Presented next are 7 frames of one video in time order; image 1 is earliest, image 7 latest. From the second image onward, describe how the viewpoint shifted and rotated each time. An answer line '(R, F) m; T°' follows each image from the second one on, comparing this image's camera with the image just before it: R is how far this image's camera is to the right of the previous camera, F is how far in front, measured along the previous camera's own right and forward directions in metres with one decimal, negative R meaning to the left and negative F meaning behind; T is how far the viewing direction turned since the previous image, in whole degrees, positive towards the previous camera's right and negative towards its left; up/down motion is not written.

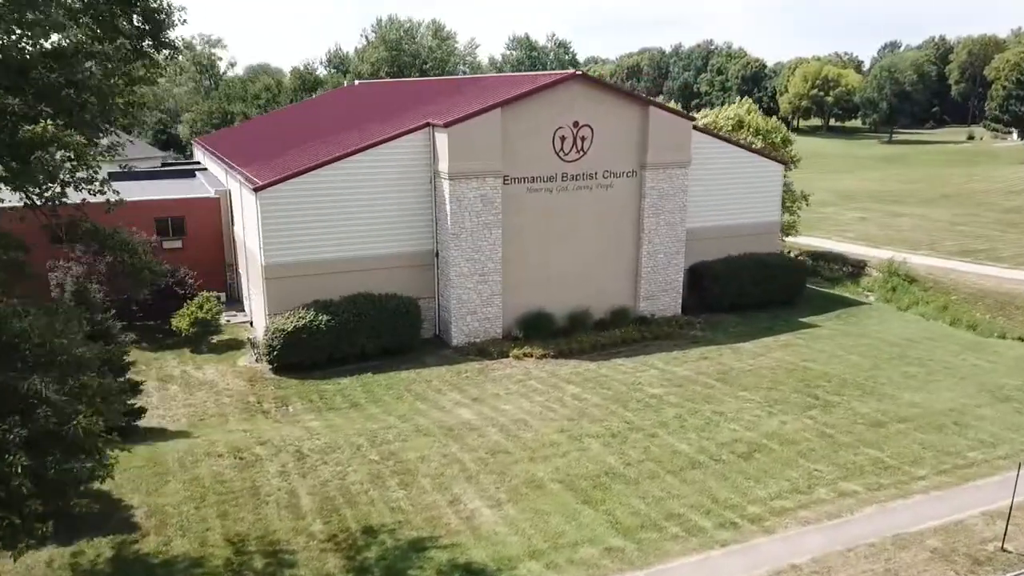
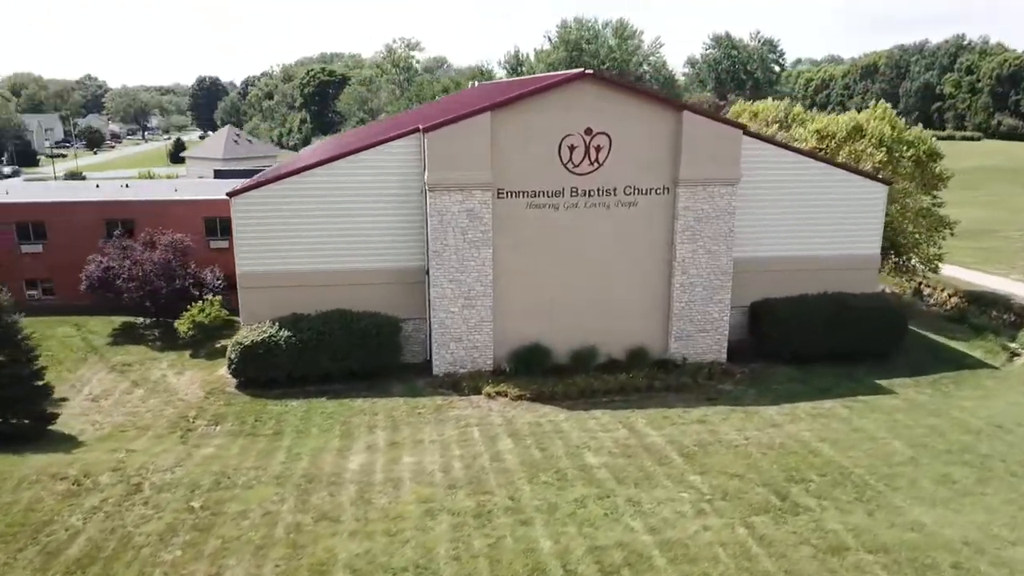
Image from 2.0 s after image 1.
(+5.6, +3.4) m; -16°
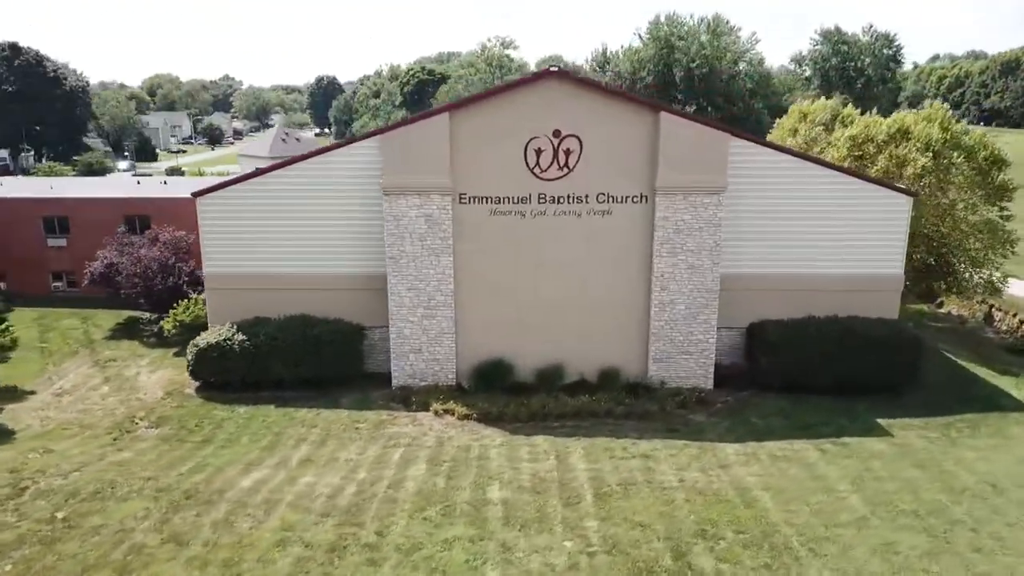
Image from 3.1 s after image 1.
(+3.5, +1.5) m; -8°
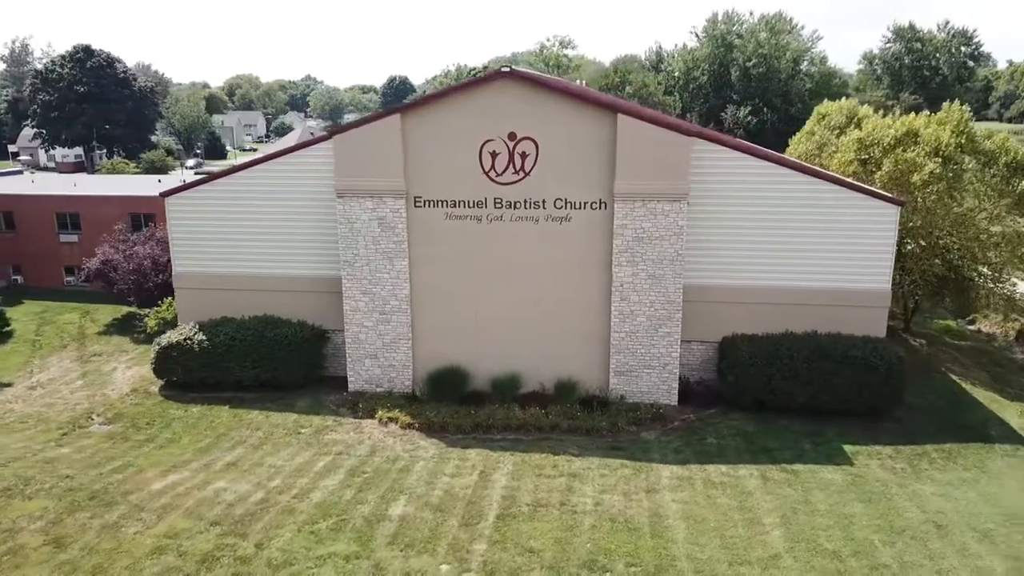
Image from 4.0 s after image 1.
(+2.7, +0.7) m; -5°
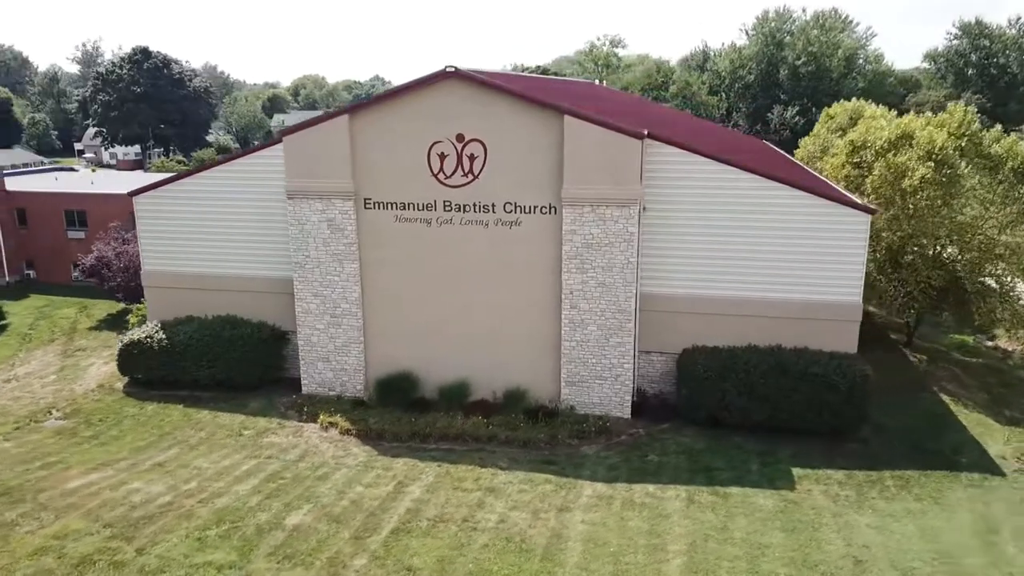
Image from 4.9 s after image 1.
(+2.5, +0.6) m; -5°
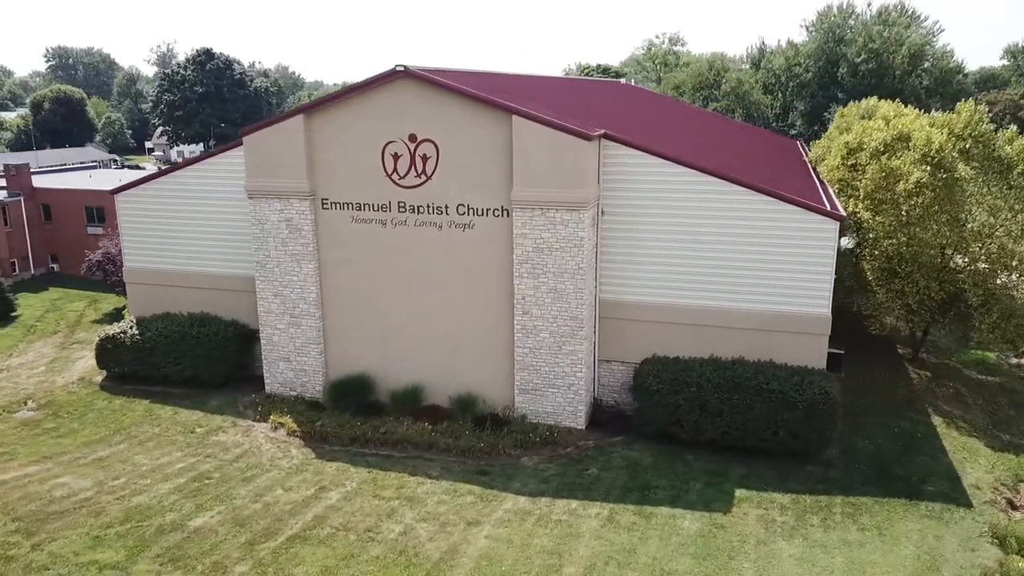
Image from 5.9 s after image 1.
(+2.5, +0.6) m; -5°
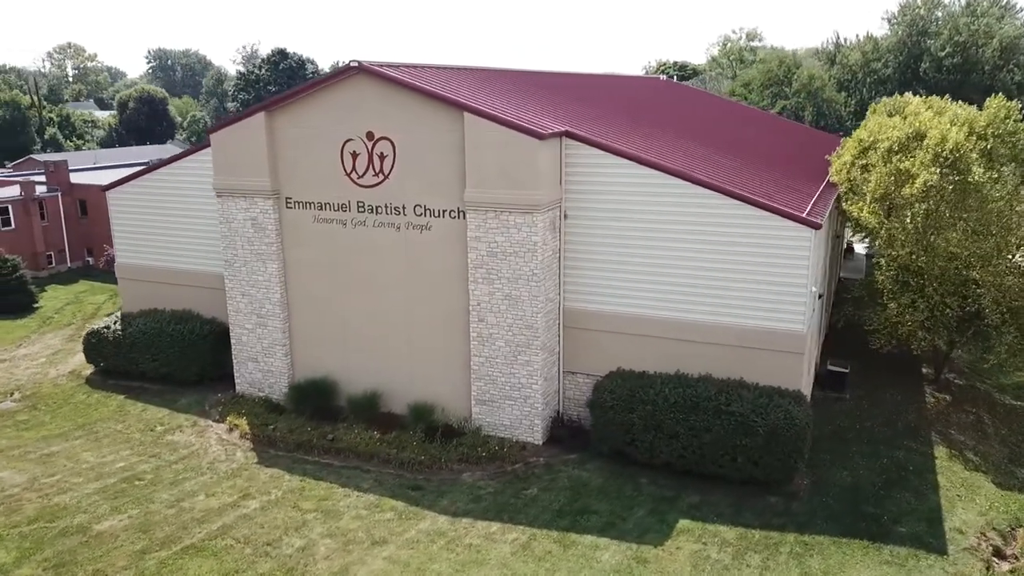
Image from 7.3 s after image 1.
(+2.6, +1.0) m; -6°
